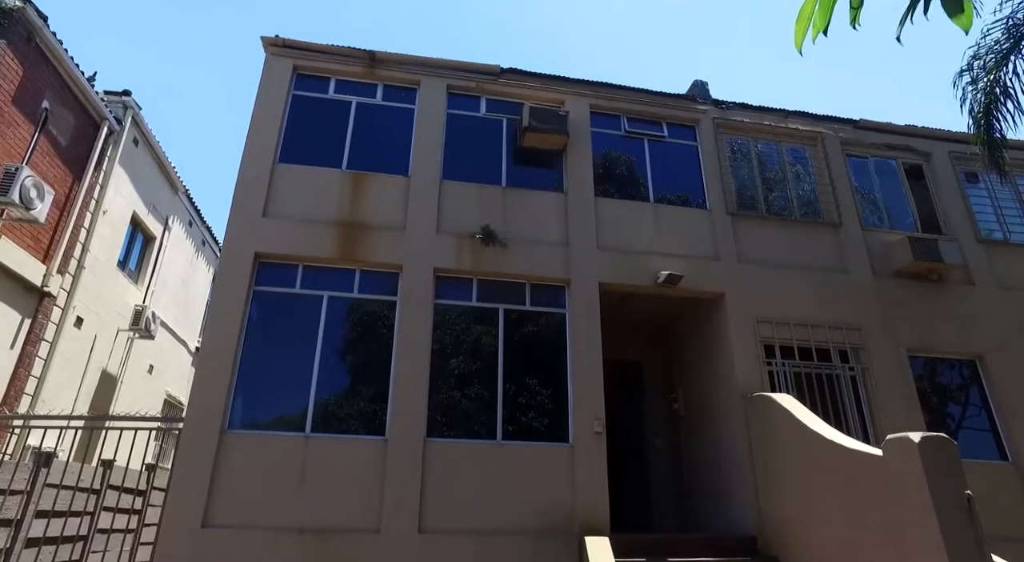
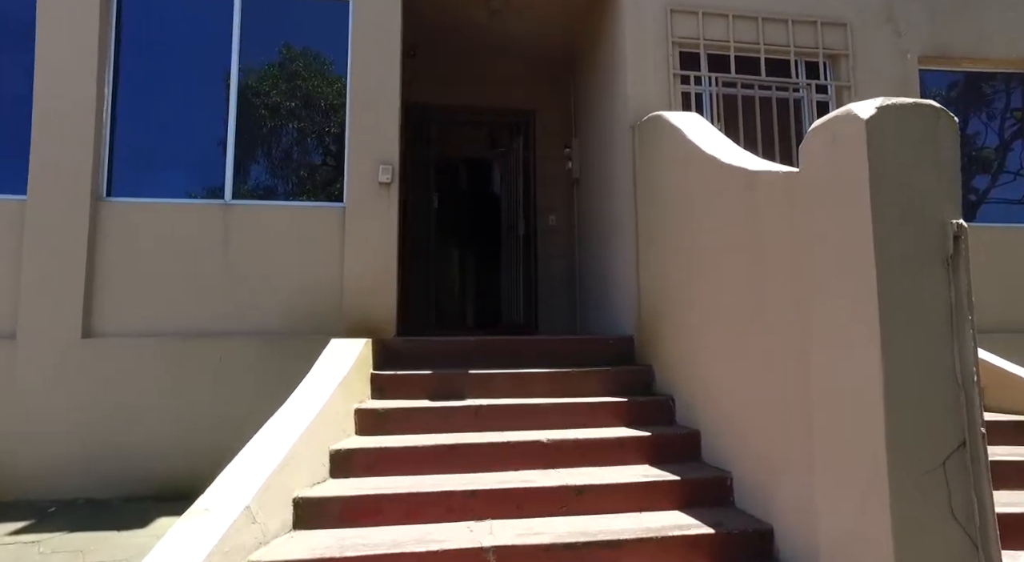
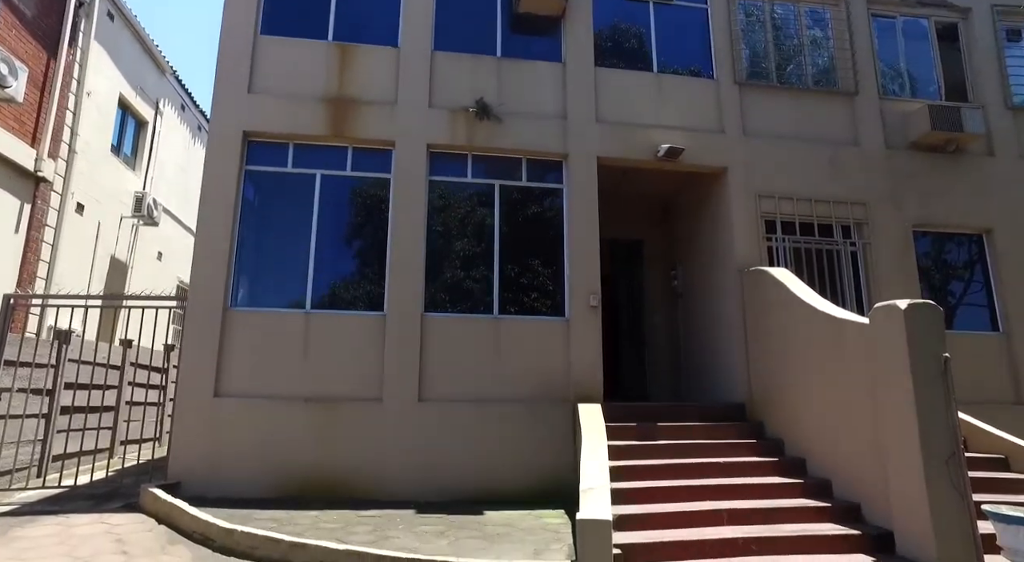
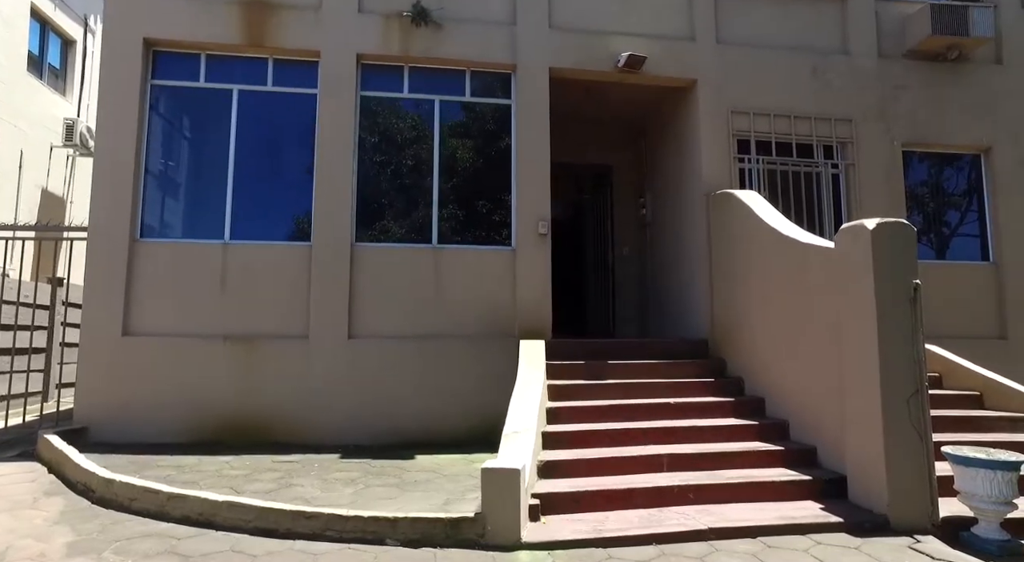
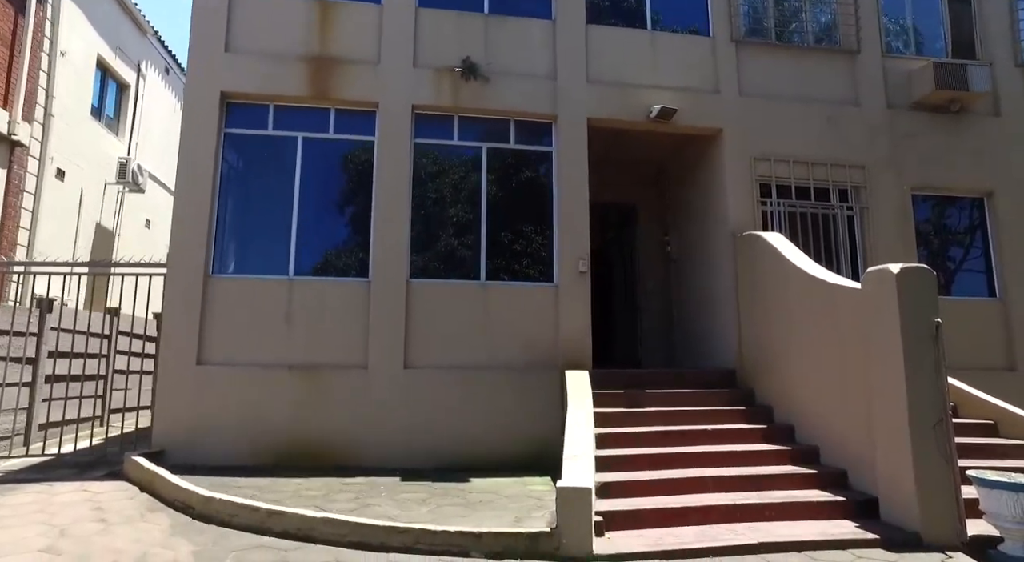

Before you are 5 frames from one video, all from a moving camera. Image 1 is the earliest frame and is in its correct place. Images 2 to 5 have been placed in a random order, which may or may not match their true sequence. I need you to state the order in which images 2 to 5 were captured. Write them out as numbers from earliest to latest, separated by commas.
3, 5, 4, 2
